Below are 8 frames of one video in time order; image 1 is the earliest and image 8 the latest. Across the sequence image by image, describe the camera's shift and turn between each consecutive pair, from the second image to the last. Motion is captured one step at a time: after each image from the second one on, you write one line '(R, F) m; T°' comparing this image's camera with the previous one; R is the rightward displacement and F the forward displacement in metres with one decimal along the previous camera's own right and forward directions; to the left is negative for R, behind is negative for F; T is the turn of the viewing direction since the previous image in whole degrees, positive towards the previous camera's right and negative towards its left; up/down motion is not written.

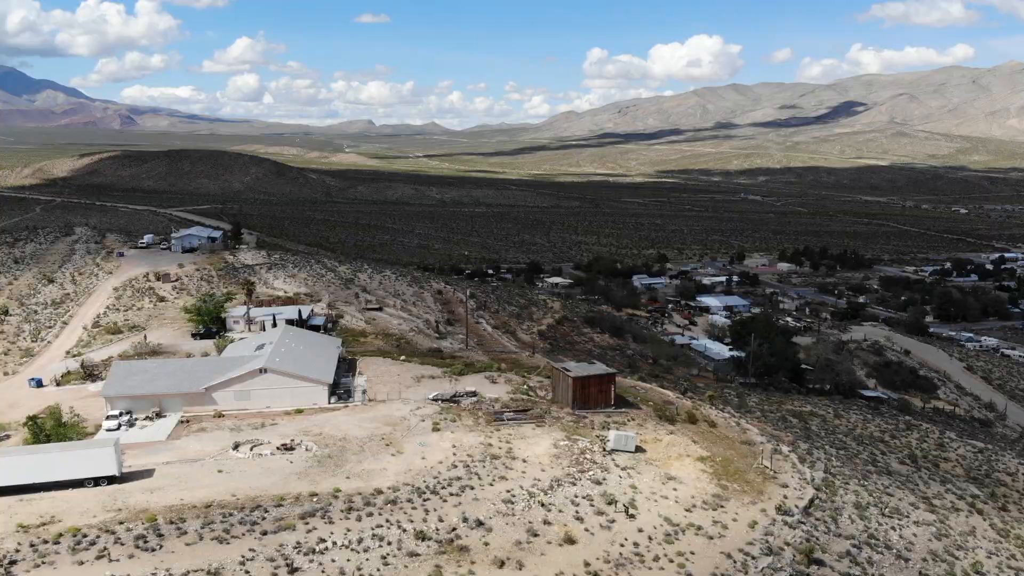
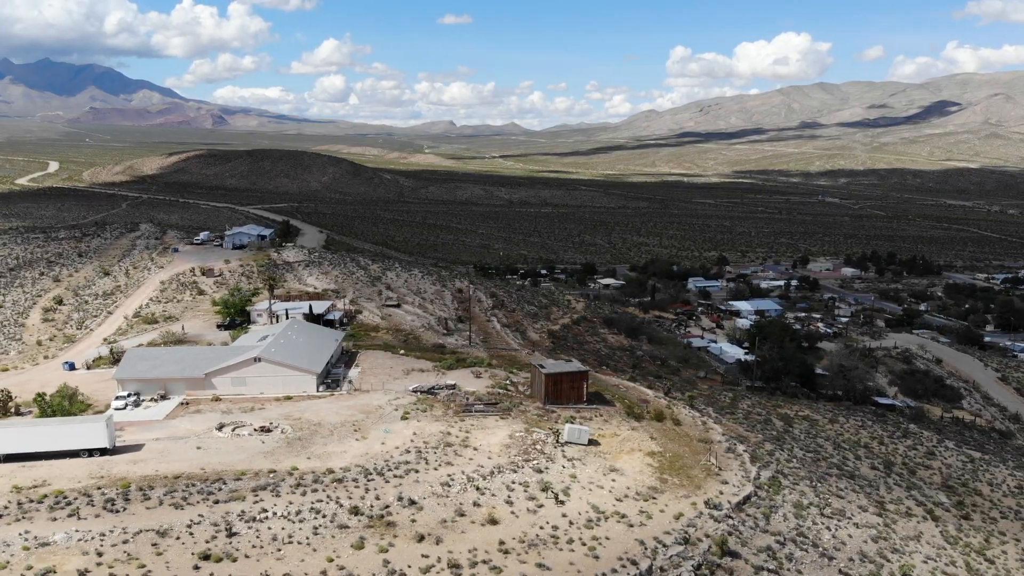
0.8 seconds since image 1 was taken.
(+3.4, -1.4) m; -5°
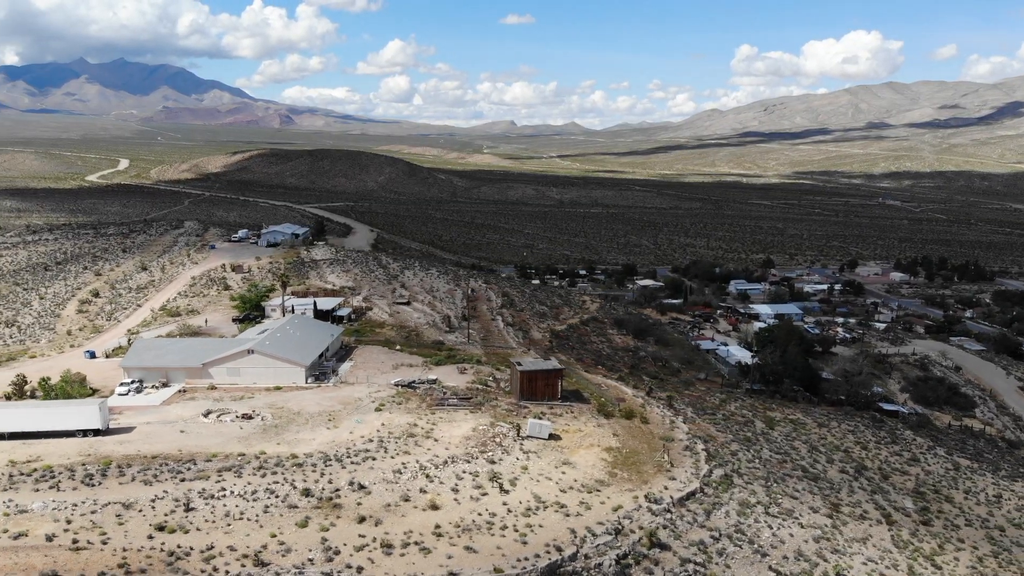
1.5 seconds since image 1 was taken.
(+2.9, -1.1) m; -4°
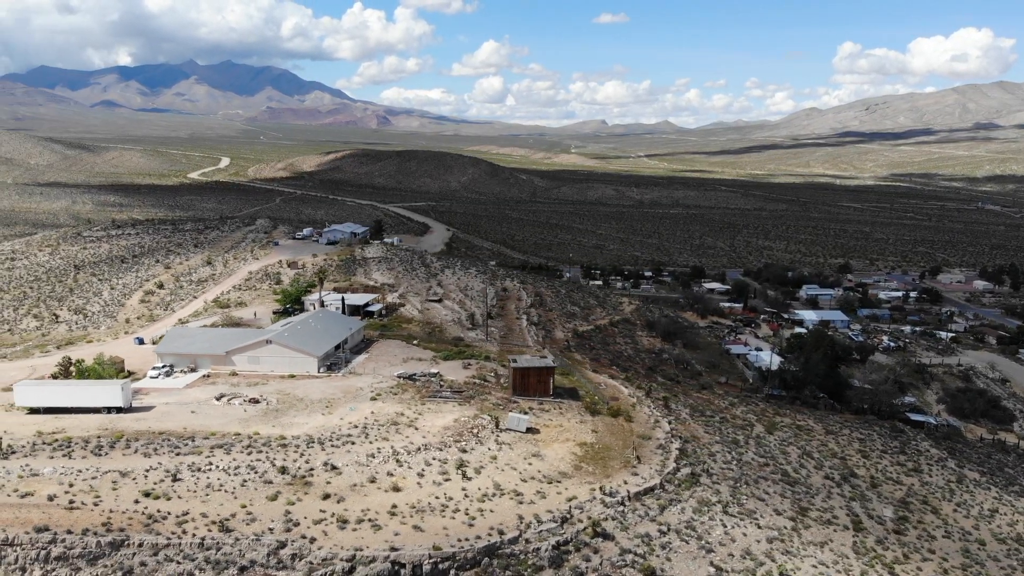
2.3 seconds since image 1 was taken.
(+3.5, -1.3) m; -6°
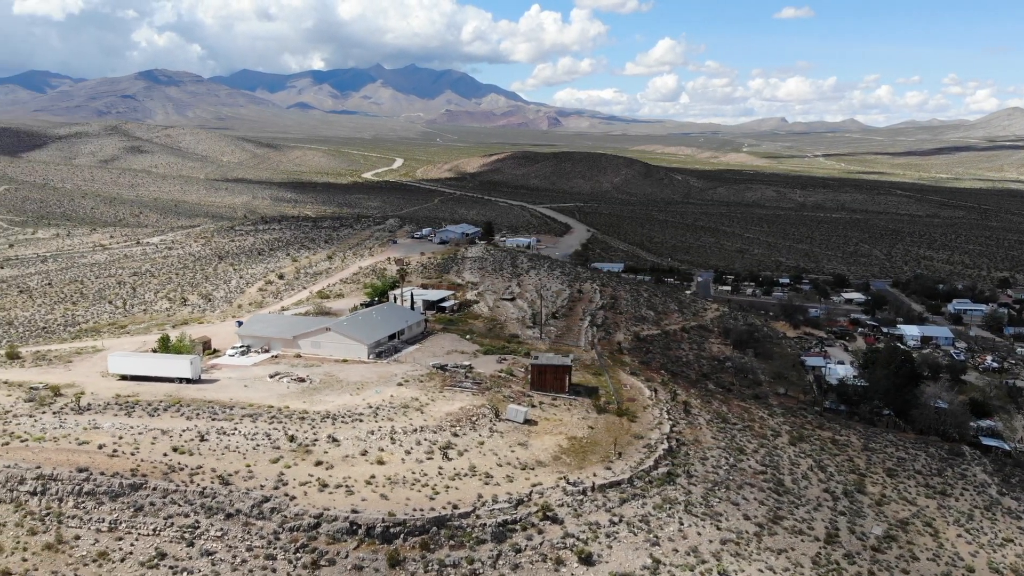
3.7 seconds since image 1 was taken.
(+5.8, -1.8) m; -12°
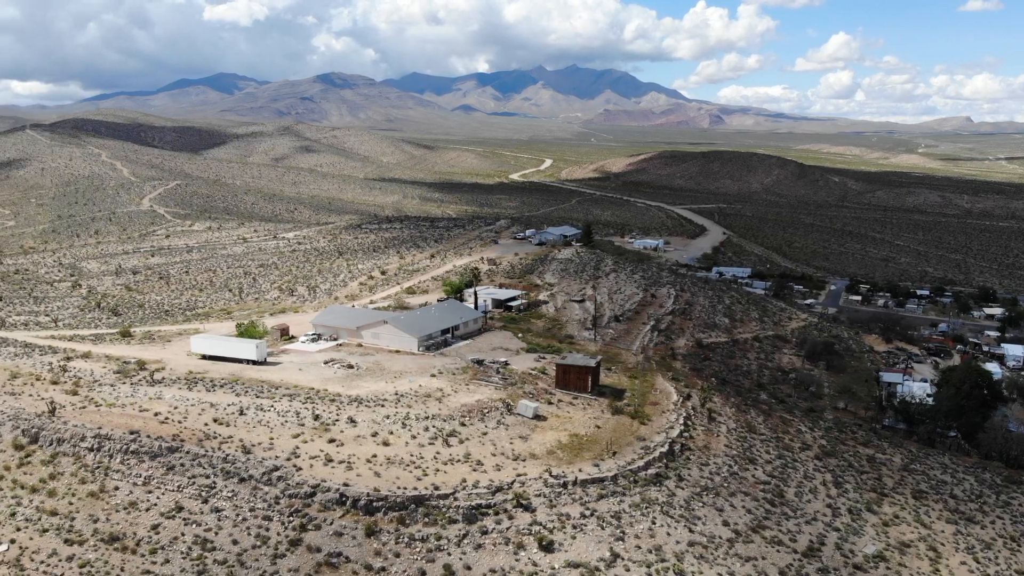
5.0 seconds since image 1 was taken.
(+5.4, -1.4) m; -11°
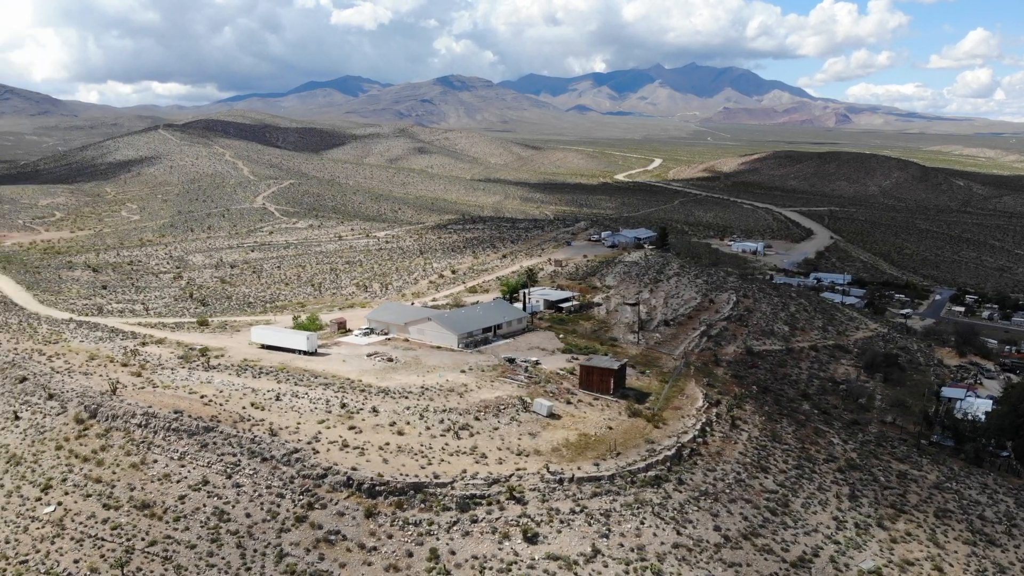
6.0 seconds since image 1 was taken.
(+3.8, -1.0) m; -8°
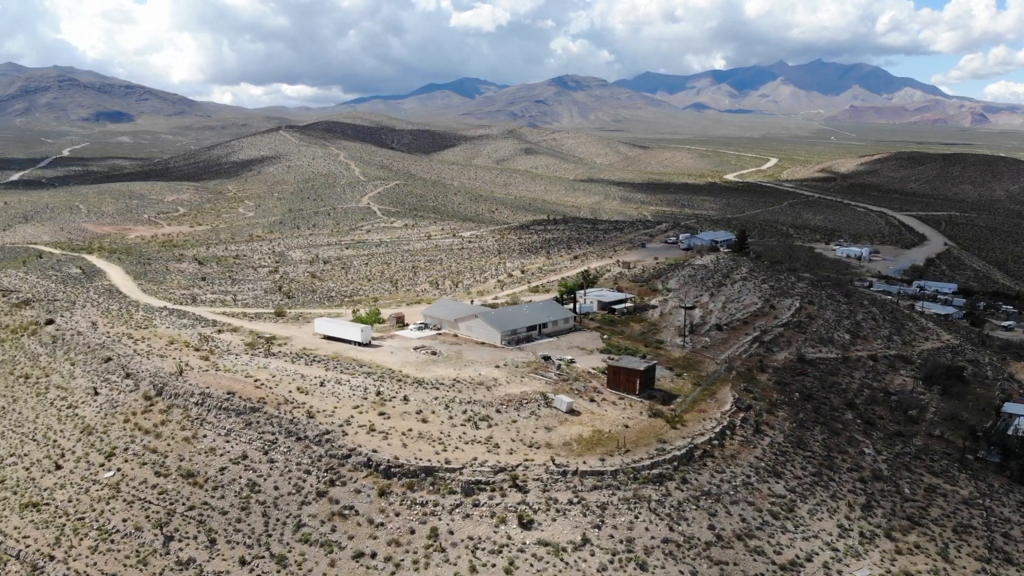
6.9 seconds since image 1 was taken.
(+3.7, -1.4) m; -8°
